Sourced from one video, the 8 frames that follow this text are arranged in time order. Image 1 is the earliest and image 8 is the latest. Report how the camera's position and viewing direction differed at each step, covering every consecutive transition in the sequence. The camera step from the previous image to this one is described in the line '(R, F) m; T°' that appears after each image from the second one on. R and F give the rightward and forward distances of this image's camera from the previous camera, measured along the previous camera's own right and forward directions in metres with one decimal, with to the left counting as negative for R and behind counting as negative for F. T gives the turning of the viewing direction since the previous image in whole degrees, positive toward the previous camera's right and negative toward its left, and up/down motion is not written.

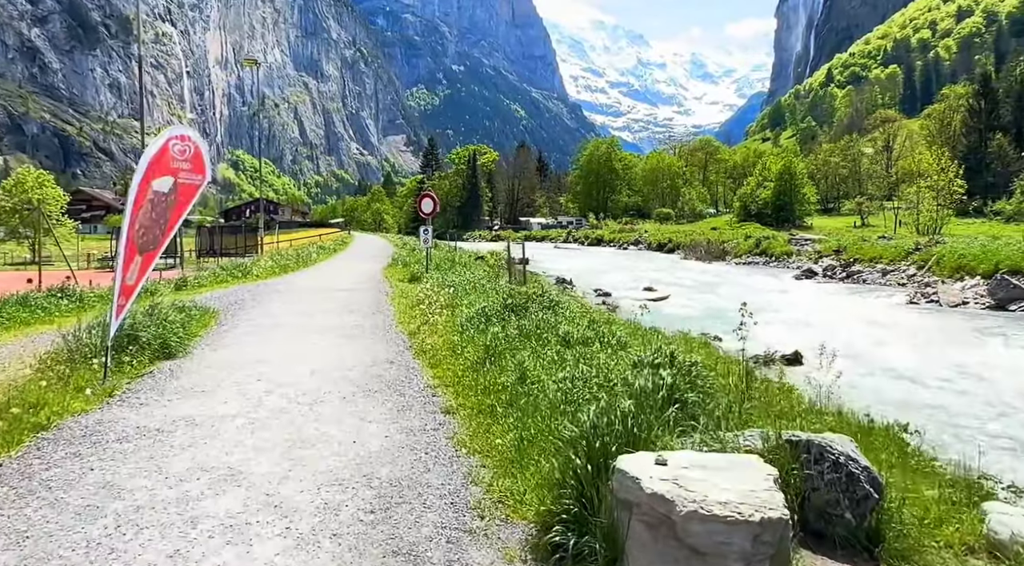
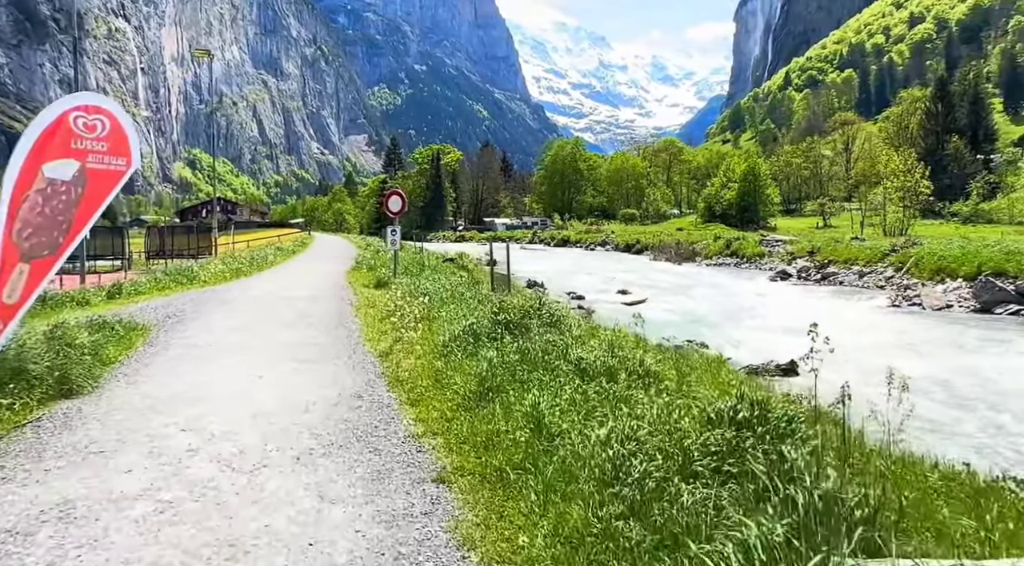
(-0.4, +1.9) m; +3°
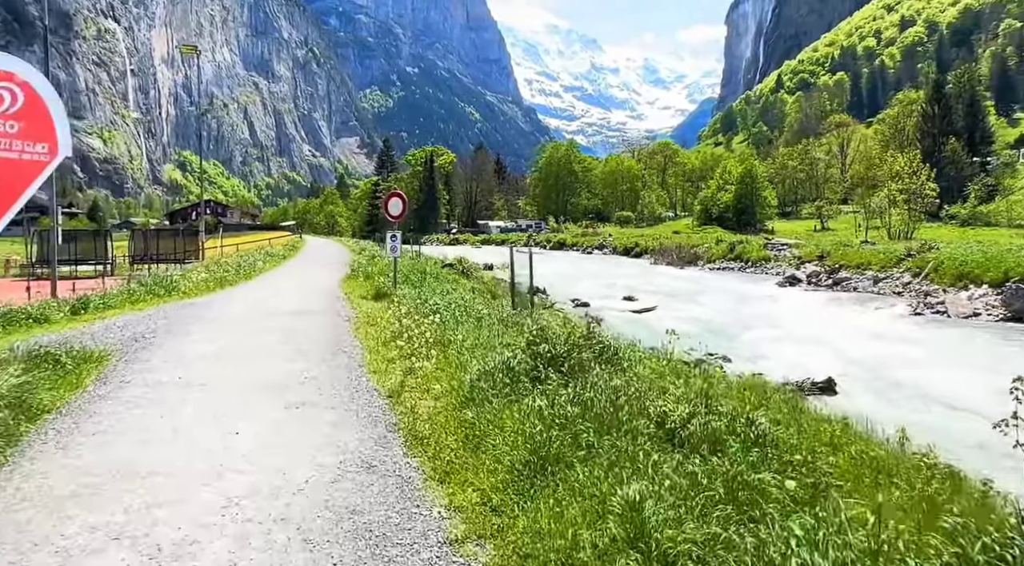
(-0.6, +1.9) m; +1°
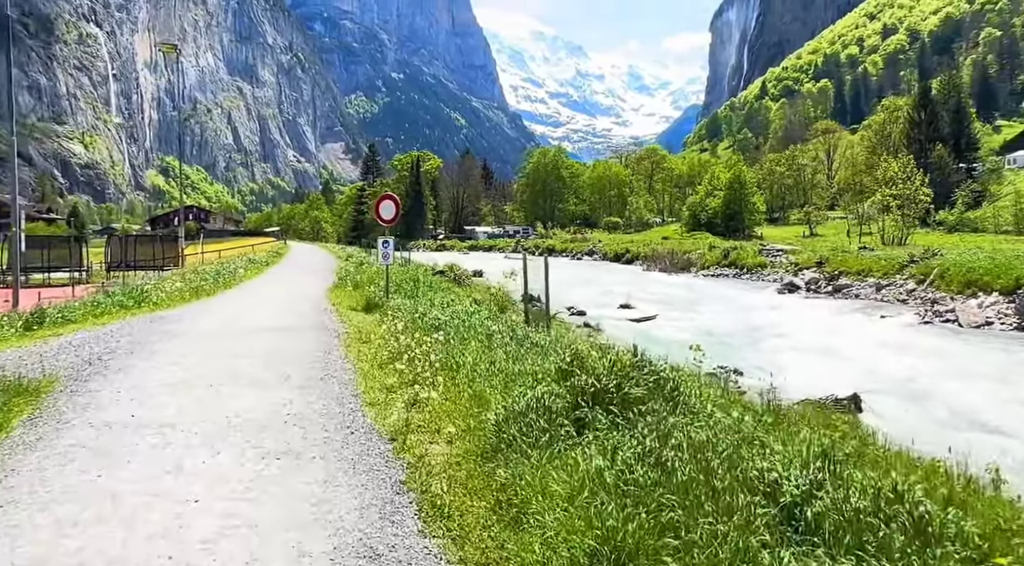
(-0.4, +1.5) m; +1°
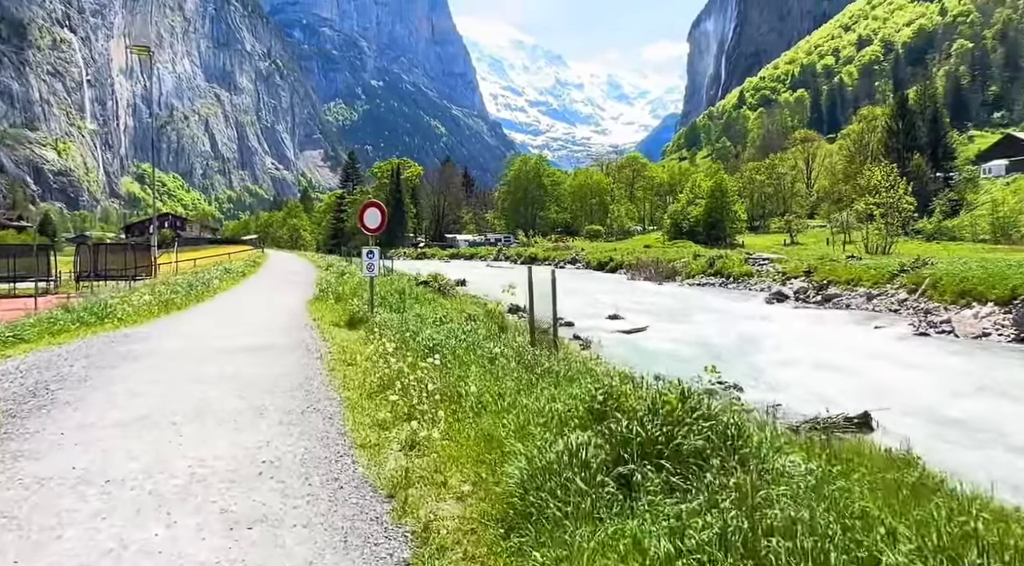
(-0.3, +1.1) m; +2°
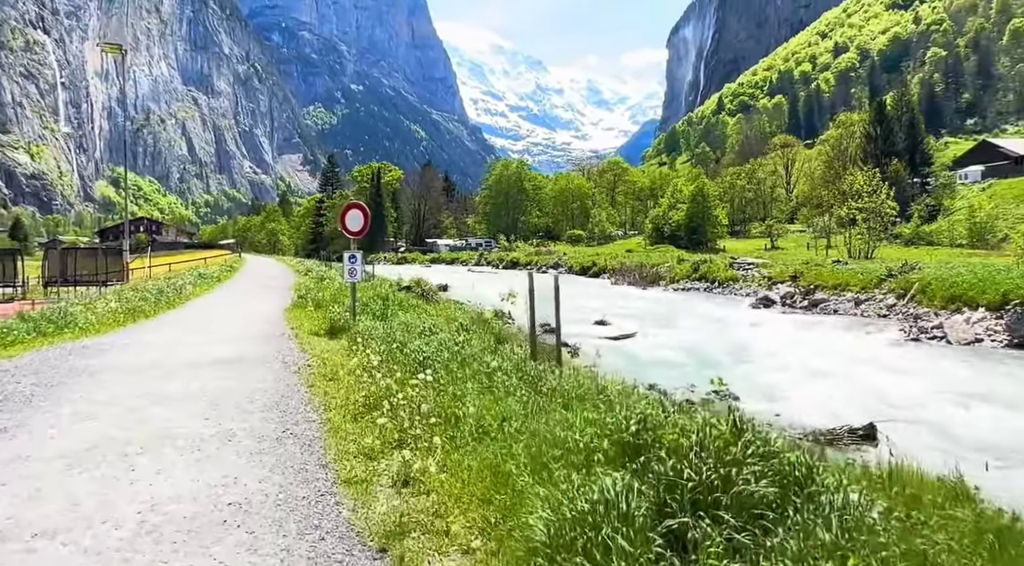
(-0.2, +0.9) m; +2°
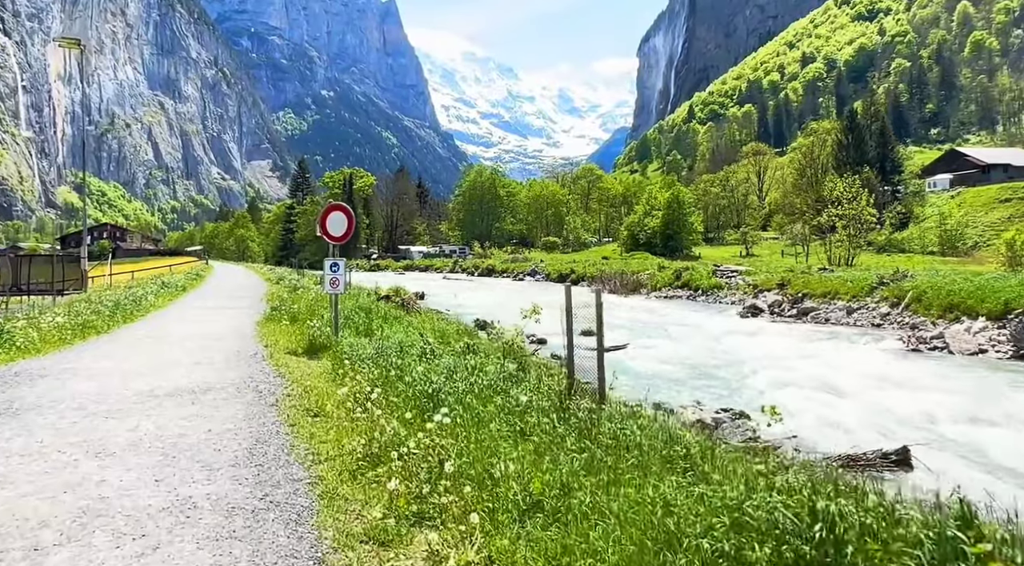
(-0.6, +1.7) m; +2°
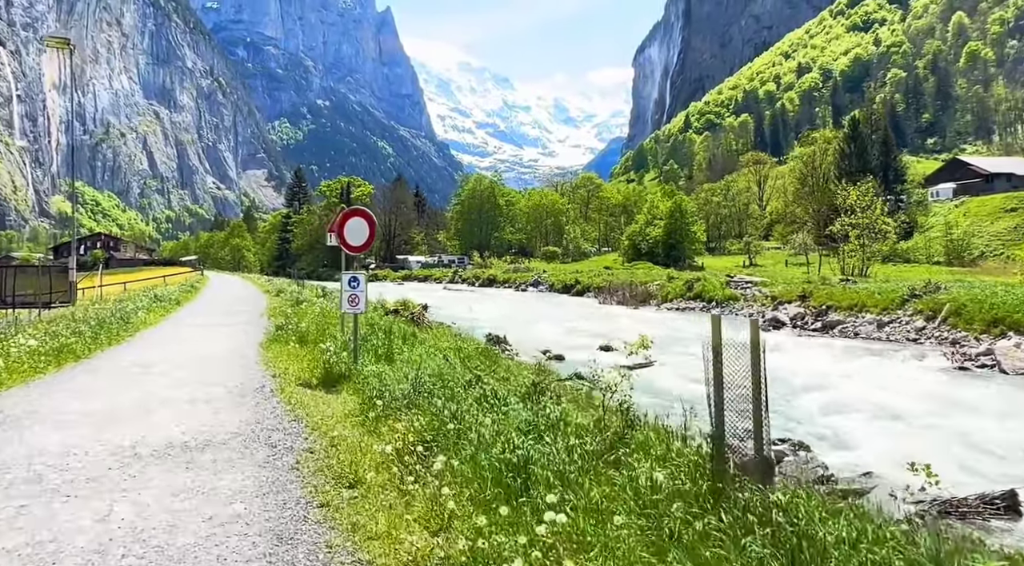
(-1.0, +2.0) m; 0°
